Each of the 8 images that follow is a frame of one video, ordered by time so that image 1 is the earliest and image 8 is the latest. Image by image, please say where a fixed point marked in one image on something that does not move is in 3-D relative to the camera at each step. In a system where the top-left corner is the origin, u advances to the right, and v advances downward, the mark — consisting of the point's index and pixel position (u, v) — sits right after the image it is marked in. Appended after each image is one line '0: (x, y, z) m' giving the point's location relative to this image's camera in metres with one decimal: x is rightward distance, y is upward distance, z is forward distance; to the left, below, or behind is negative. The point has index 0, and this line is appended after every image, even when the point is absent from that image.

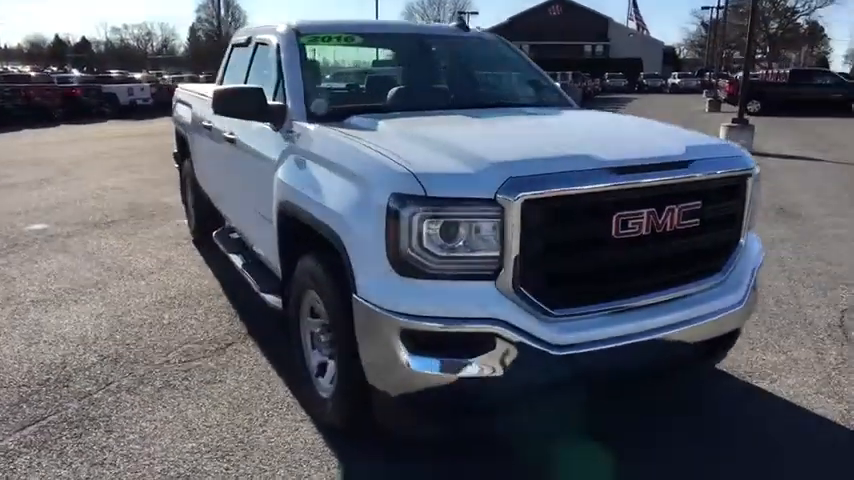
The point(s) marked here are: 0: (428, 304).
0: (0.0, -0.3, +2.7) m
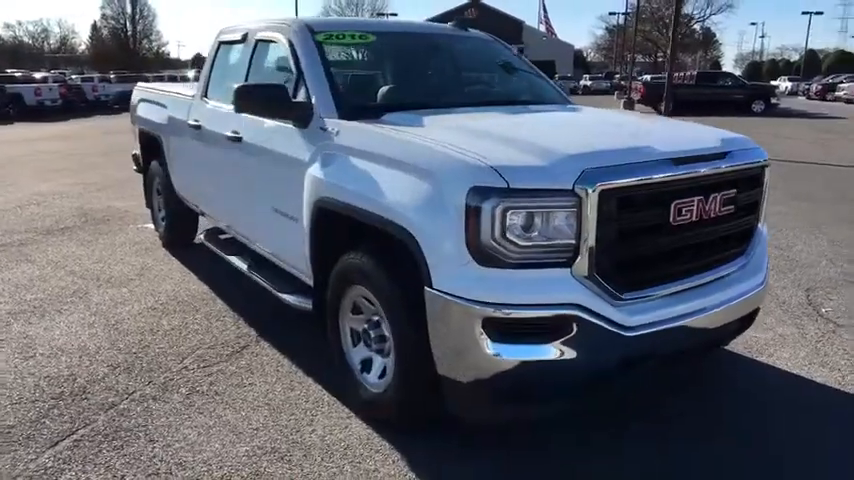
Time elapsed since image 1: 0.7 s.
0: (+0.4, -0.2, +2.8) m
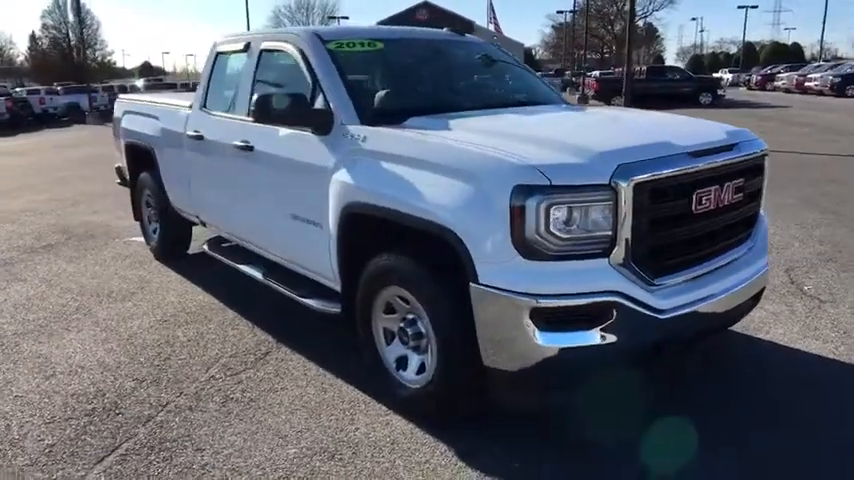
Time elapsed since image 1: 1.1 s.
0: (+0.6, -0.2, +3.0) m
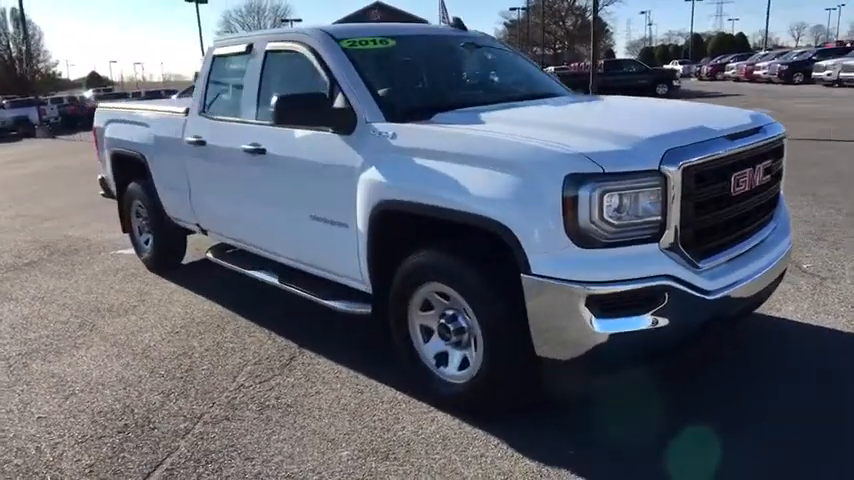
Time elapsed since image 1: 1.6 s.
0: (+0.8, -0.1, +3.0) m
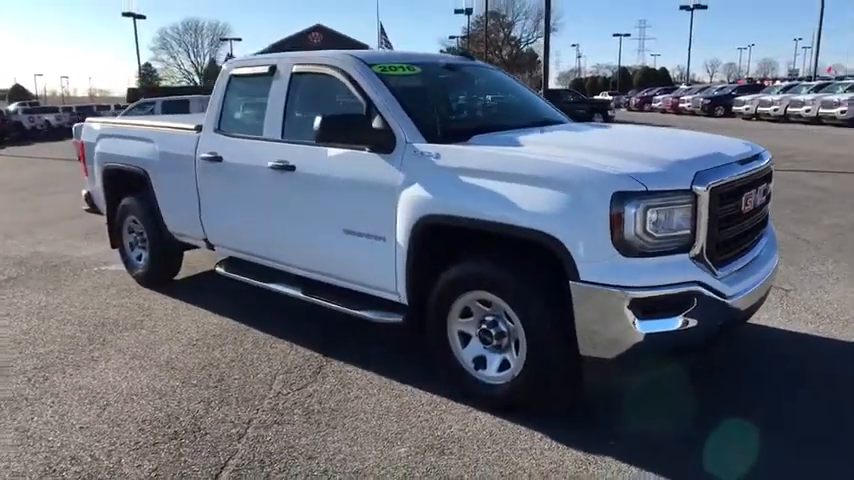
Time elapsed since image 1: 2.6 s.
0: (+1.2, -0.2, +3.4) m
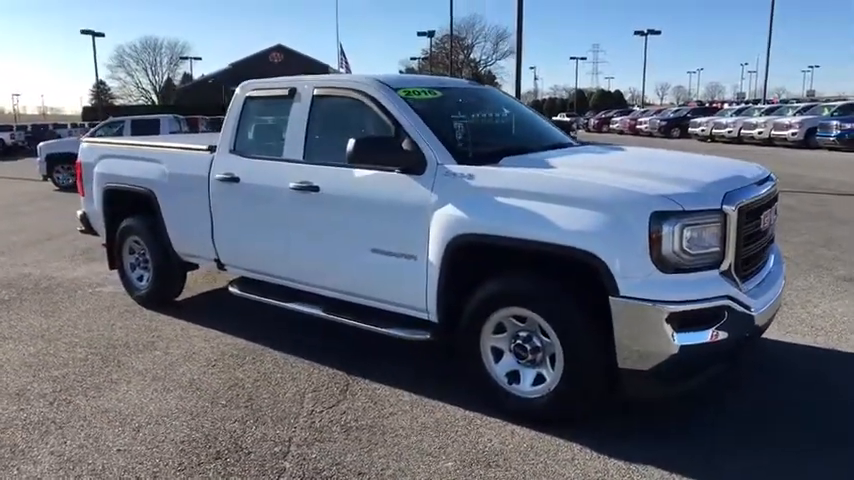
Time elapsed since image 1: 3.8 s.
0: (+1.4, -0.3, +3.6) m
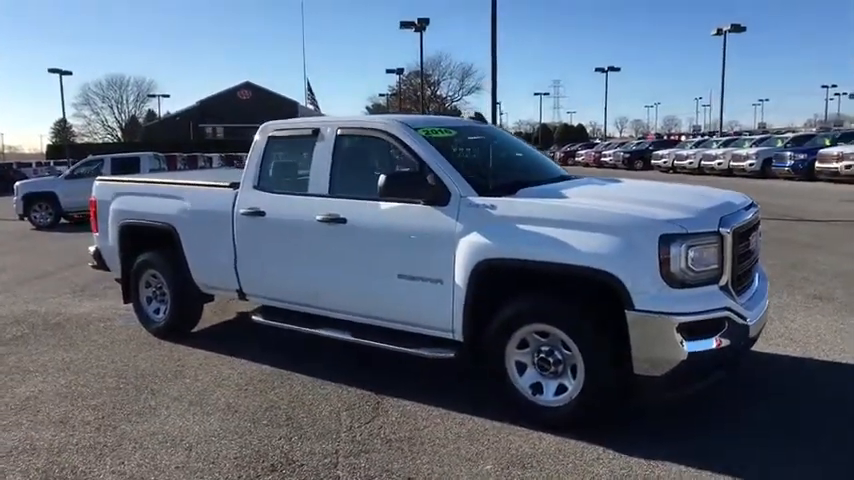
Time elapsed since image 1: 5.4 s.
0: (+1.6, -0.4, +4.1) m
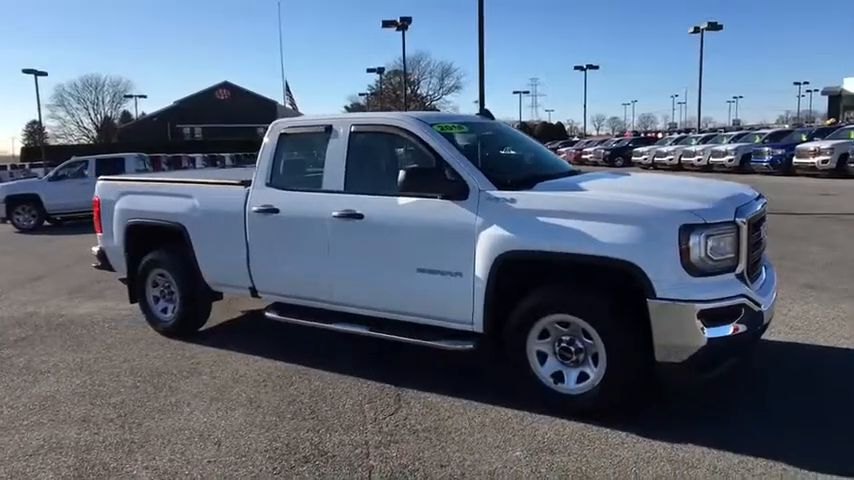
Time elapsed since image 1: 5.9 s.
0: (+1.8, -0.3, +4.2) m
